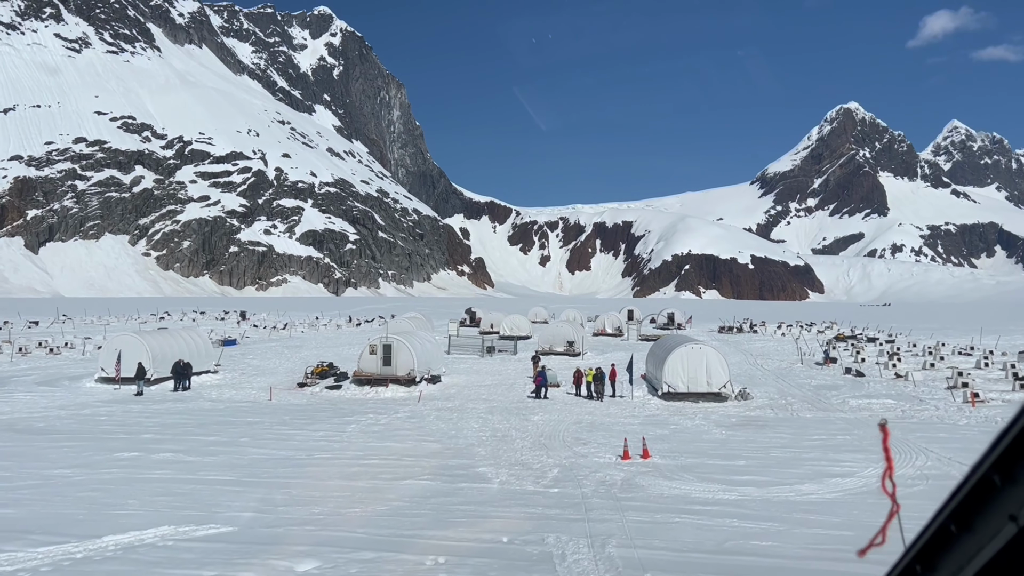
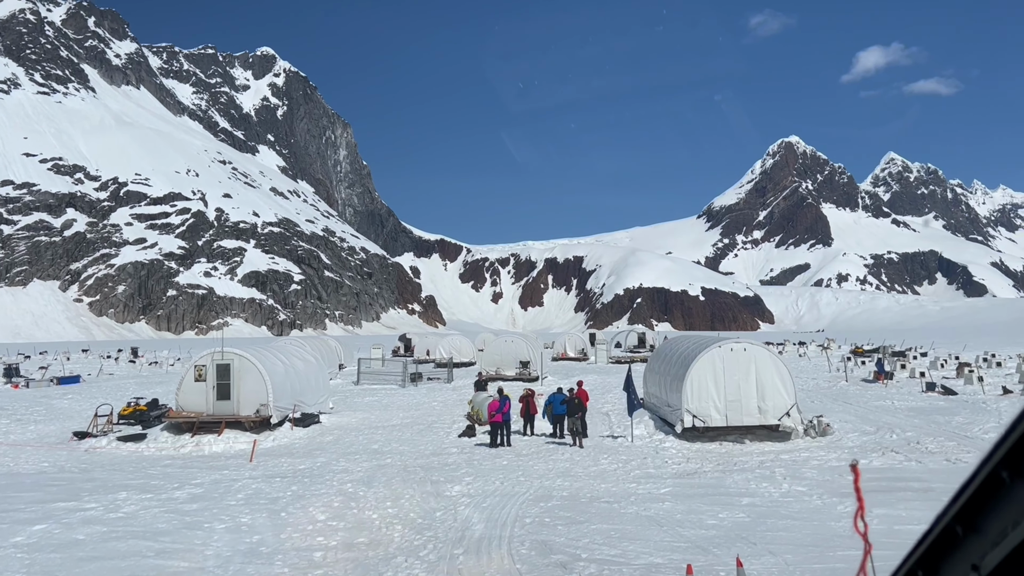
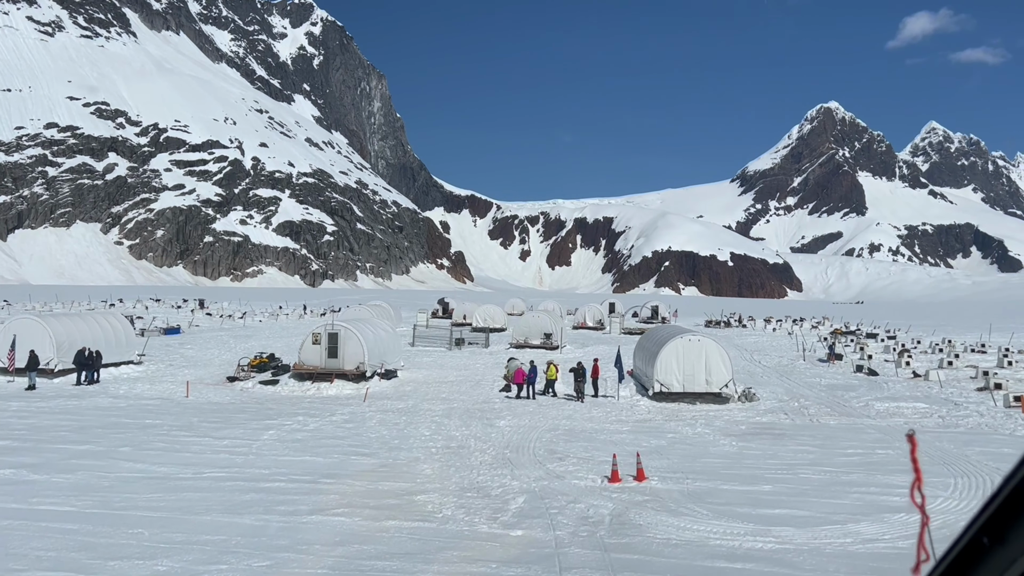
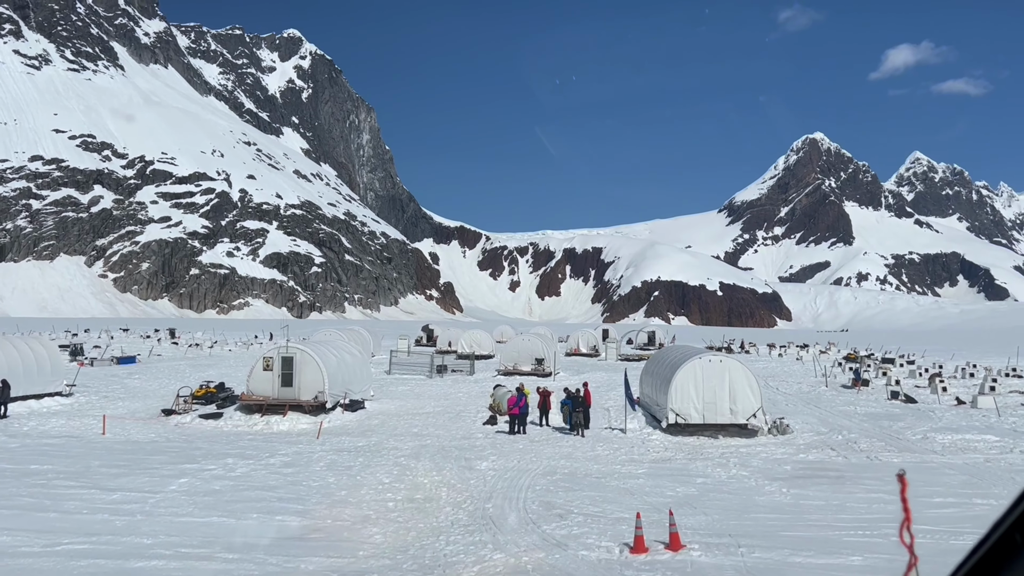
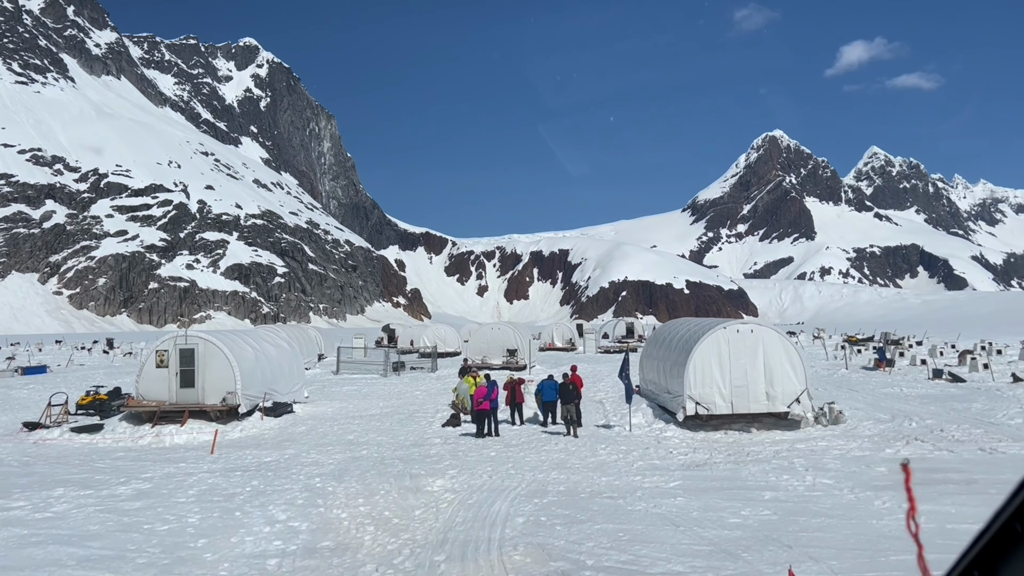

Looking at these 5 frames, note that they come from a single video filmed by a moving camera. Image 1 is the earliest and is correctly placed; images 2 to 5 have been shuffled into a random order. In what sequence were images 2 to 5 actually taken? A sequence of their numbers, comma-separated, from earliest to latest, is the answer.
3, 4, 2, 5
